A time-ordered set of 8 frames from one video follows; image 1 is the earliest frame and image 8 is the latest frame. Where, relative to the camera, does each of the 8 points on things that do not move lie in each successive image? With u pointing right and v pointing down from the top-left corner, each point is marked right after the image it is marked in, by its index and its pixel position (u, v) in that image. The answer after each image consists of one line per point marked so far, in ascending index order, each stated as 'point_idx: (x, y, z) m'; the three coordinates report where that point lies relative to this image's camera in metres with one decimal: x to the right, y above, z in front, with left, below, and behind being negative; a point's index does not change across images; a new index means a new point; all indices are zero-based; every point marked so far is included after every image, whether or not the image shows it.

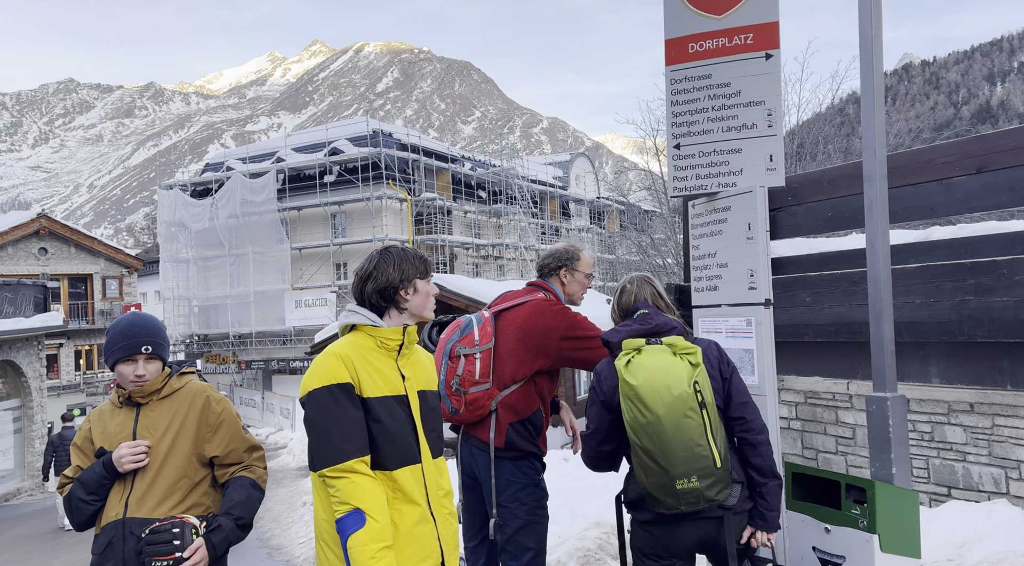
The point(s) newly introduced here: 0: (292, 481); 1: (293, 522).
0: (-4.7, -4.2, +15.7) m
1: (-3.1, -3.2, +10.3) m
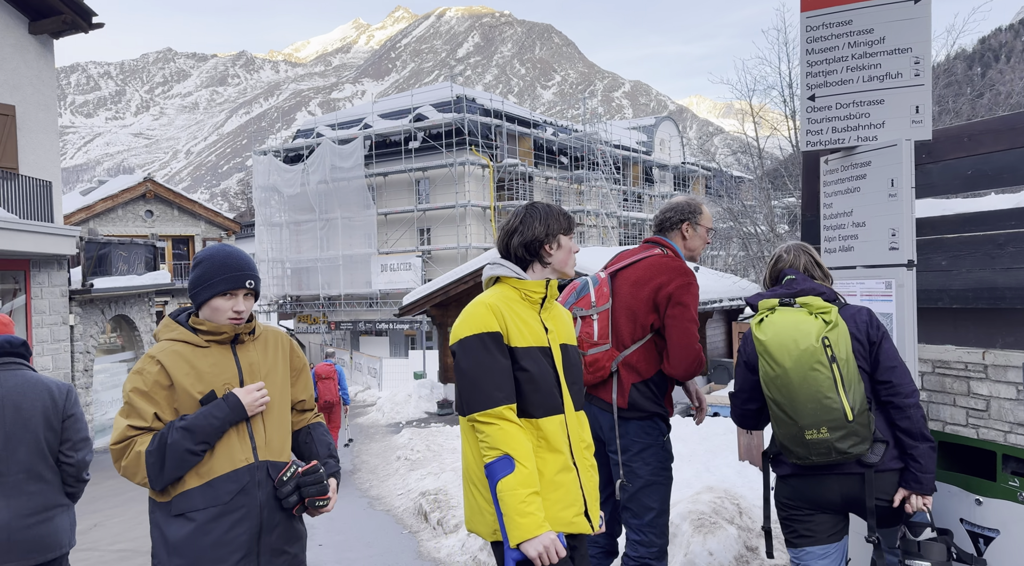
0: (-2.9, -3.4, +16.2) m
1: (-1.8, -2.7, +10.6) m
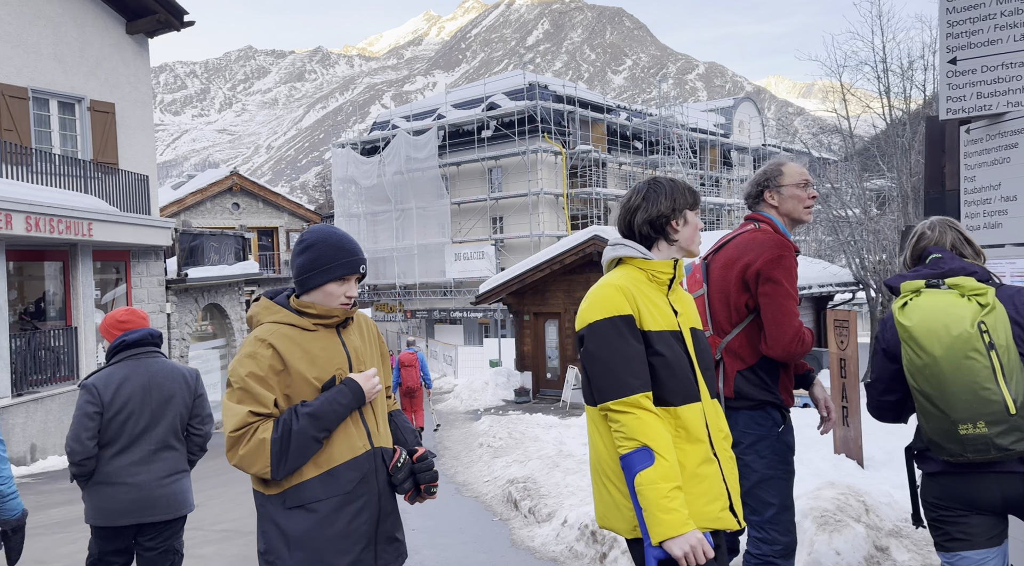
0: (-1.1, -3.1, +16.3) m
1: (-0.6, -2.5, +10.7) m
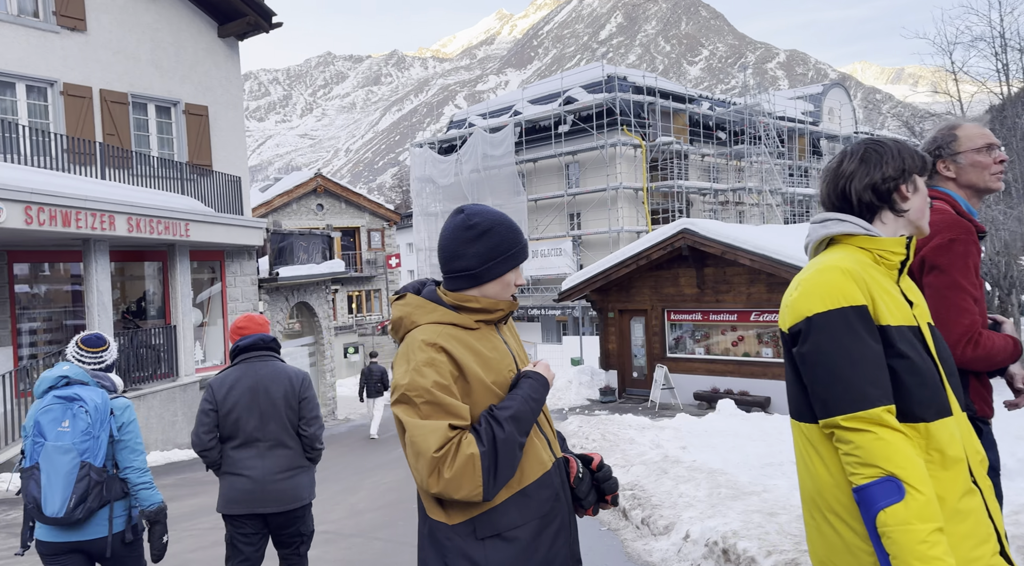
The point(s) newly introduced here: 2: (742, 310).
0: (+0.8, -3.0, +16.0) m
1: (+0.7, -2.4, +10.3) m
2: (+5.2, -0.6, +16.4) m
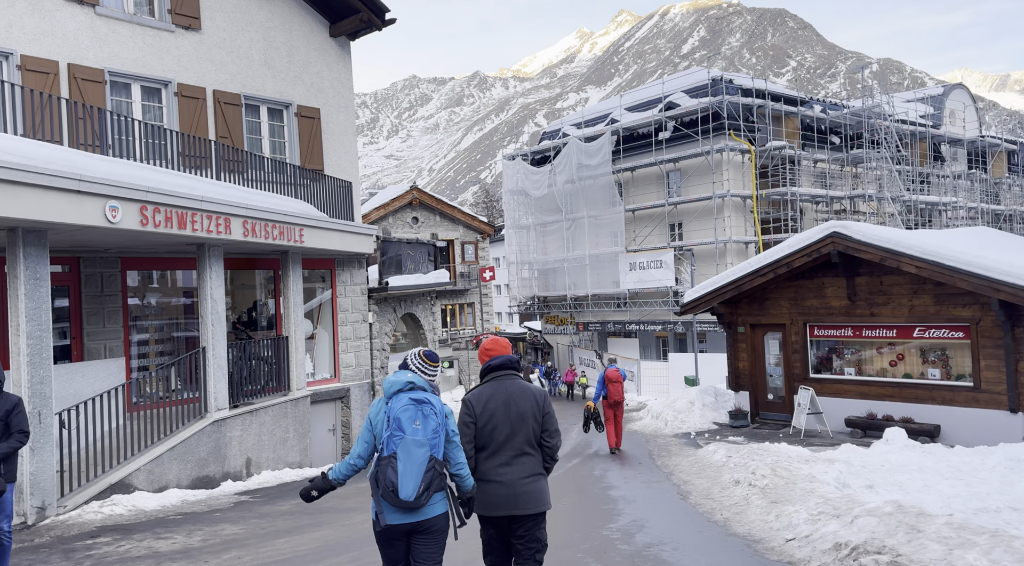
0: (+3.3, -3.2, +14.4) m
1: (+2.6, -2.5, +8.8) m
2: (+7.7, -0.8, +14.4) m
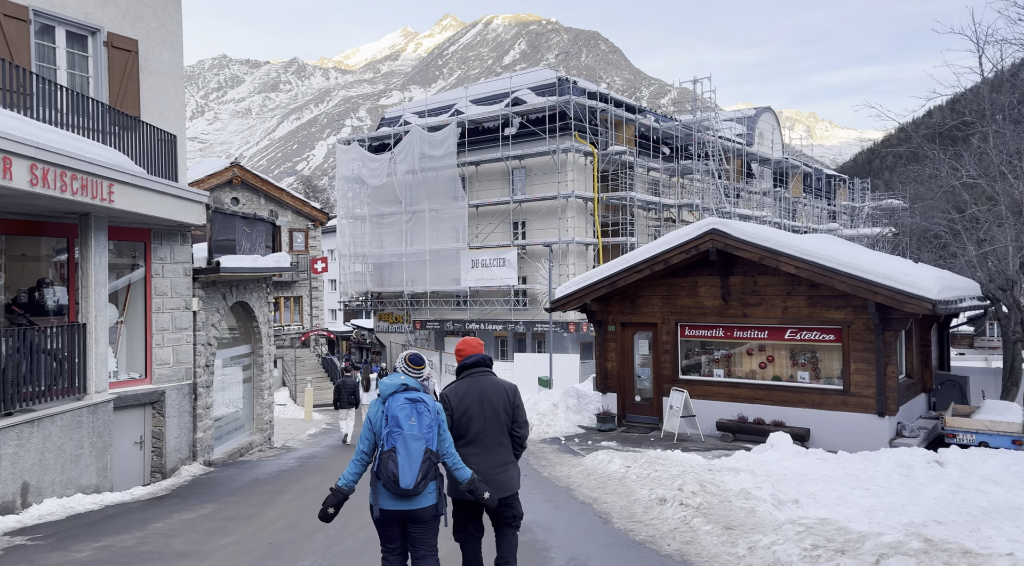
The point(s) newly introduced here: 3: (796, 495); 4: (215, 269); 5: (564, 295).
0: (+0.8, -3.1, +13.2) m
1: (+1.5, -2.4, +7.5) m
2: (+5.1, -0.8, +14.2) m
3: (+3.3, -2.5, +8.6) m
4: (-5.5, +0.2, +13.5) m
5: (+1.2, -0.2, +15.9) m
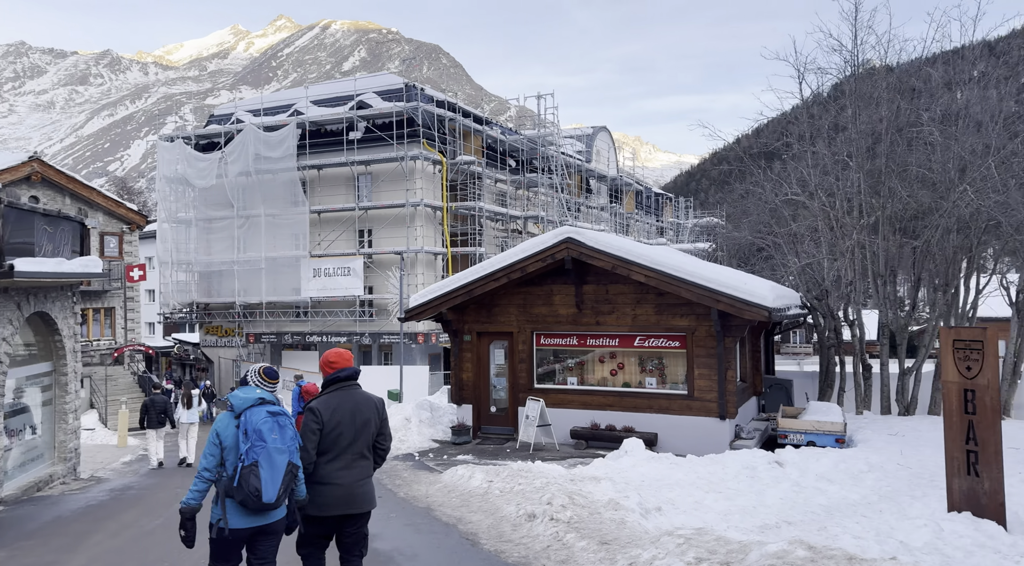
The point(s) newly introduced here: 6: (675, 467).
0: (-1.7, -3.2, +12.5) m
1: (+0.2, -2.4, +7.2) m
2: (+2.3, -1.0, +14.5) m
3: (+1.7, -2.6, +8.6) m
4: (-7.9, +0.1, +11.5) m
5: (-2.0, -0.4, +15.3) m
6: (+2.5, -2.8, +11.2) m
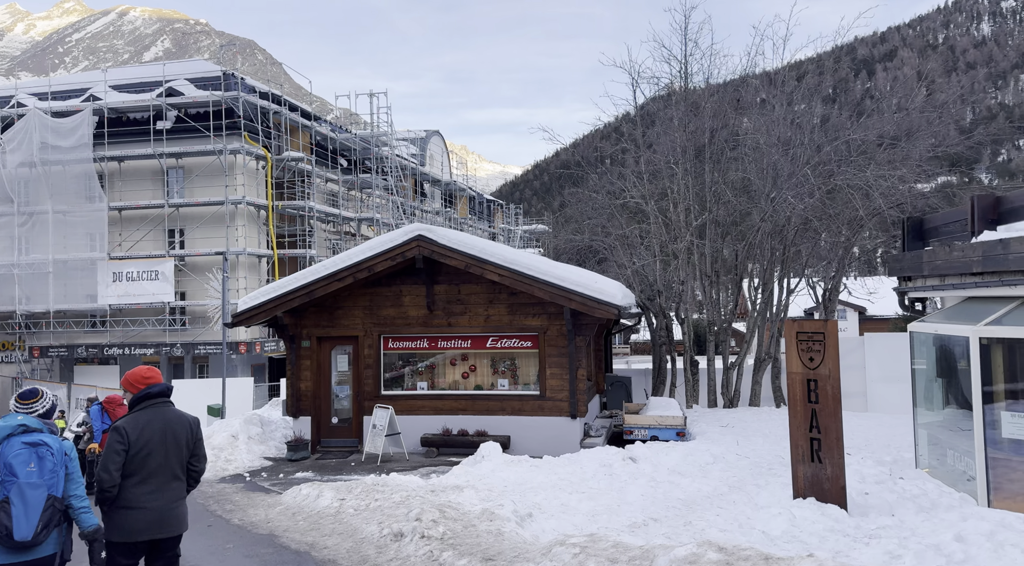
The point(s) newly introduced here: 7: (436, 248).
0: (-4.1, -3.2, +11.2) m
1: (-1.0, -2.4, +6.5) m
2: (-0.7, -1.0, +14.1) m
3: (+0.2, -2.5, +8.2) m
4: (-9.9, +0.1, +8.8) m
5: (-5.0, -0.4, +13.9) m
6: (+0.3, -2.8, +10.9) m
7: (-1.4, +0.6, +13.4) m
